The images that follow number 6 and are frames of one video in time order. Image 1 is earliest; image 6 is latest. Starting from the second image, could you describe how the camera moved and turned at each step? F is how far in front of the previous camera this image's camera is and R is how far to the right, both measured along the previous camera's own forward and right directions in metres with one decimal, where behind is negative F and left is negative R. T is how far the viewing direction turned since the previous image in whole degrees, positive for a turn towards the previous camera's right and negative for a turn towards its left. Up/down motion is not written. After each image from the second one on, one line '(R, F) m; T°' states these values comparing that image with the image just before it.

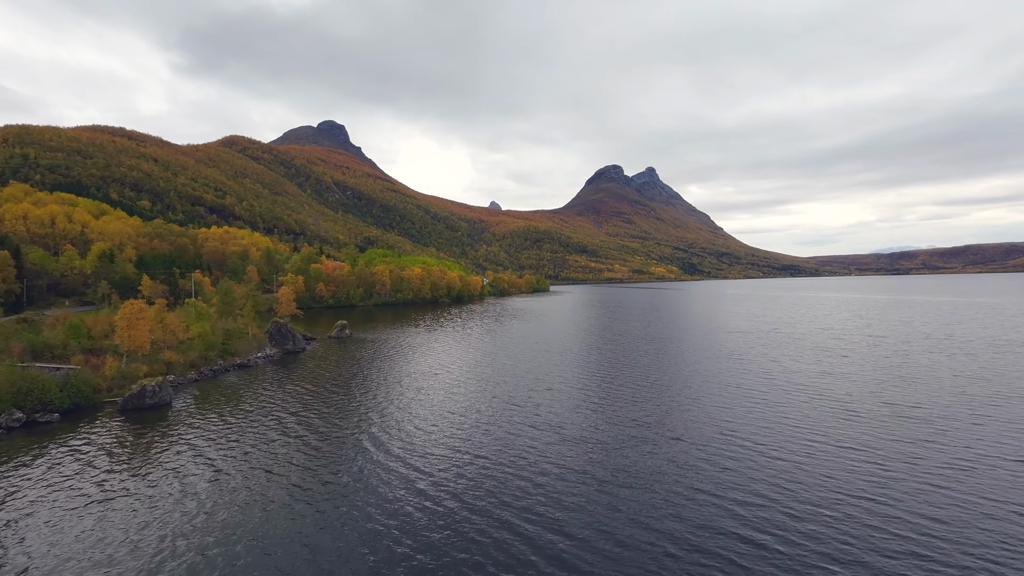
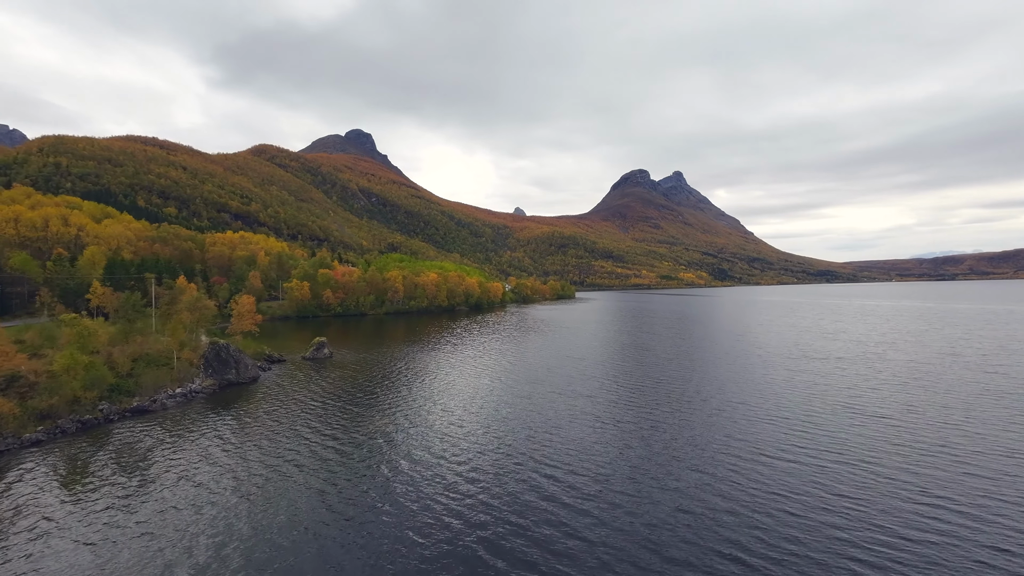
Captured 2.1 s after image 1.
(+0.4, +7.3) m; -3°
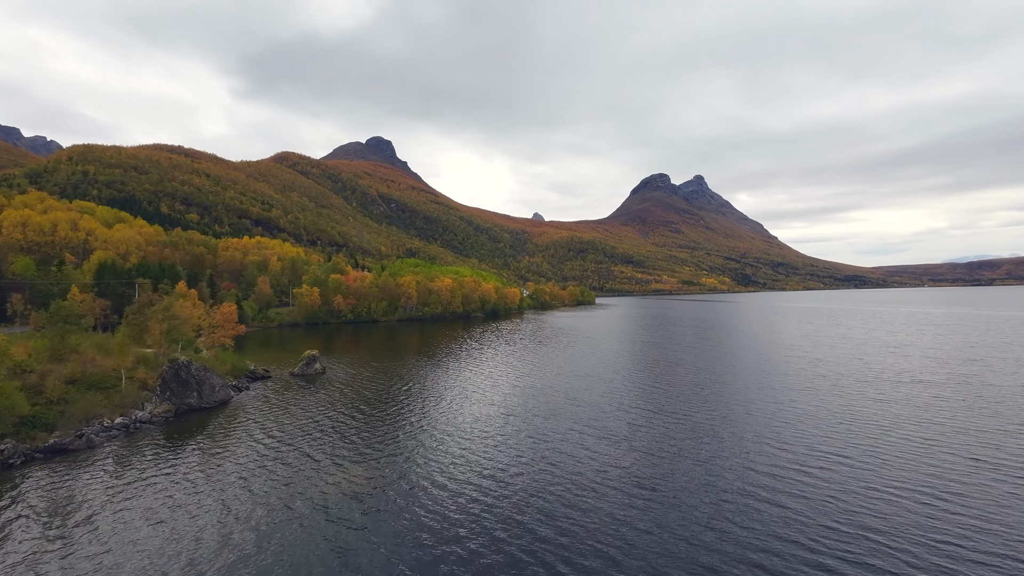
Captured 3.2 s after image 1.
(+0.1, +3.8) m; -2°
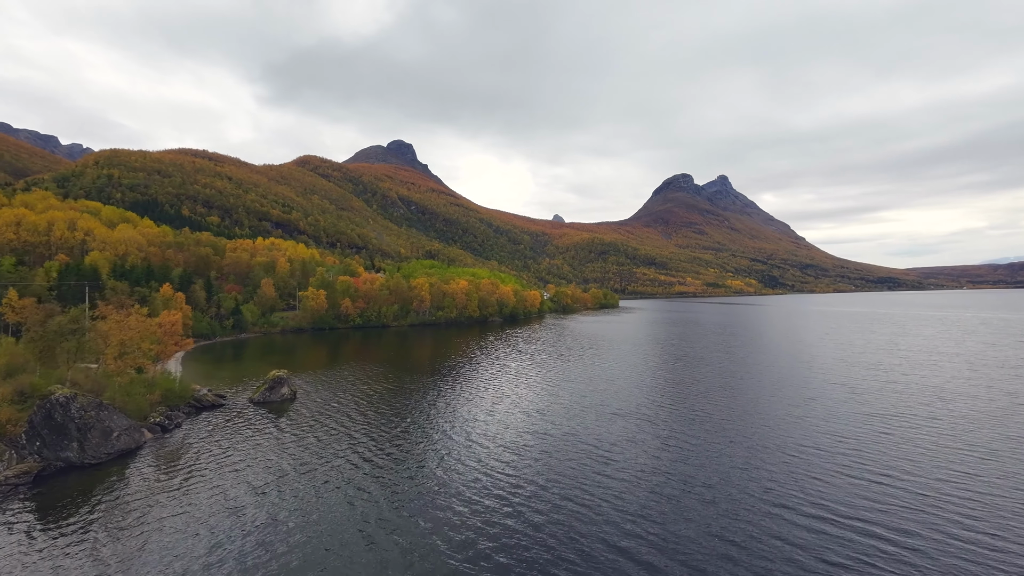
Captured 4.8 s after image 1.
(0.0, +5.7) m; -3°
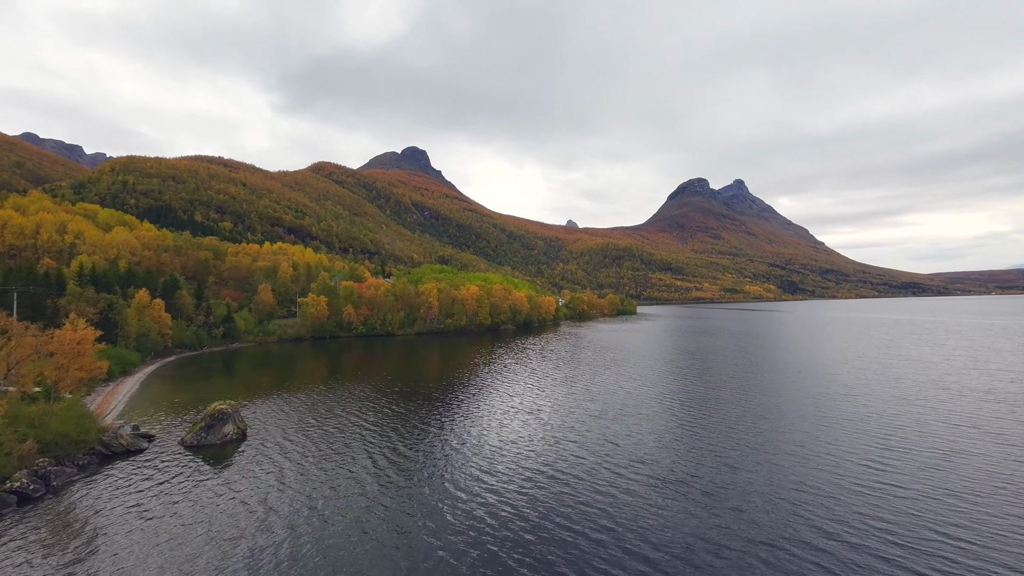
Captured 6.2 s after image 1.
(0.0, +4.8) m; -2°
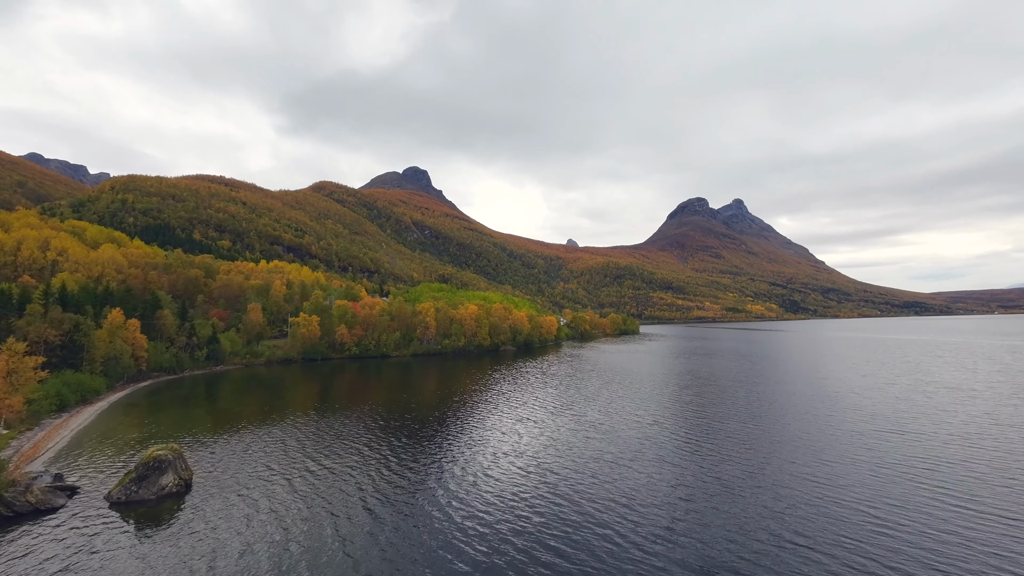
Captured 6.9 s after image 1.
(+0.1, +2.4) m; 0°
